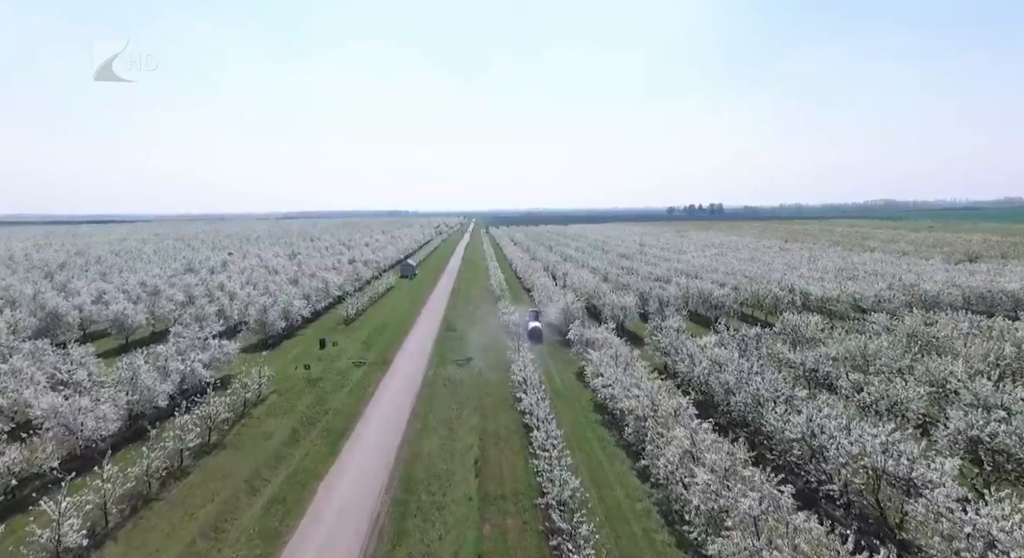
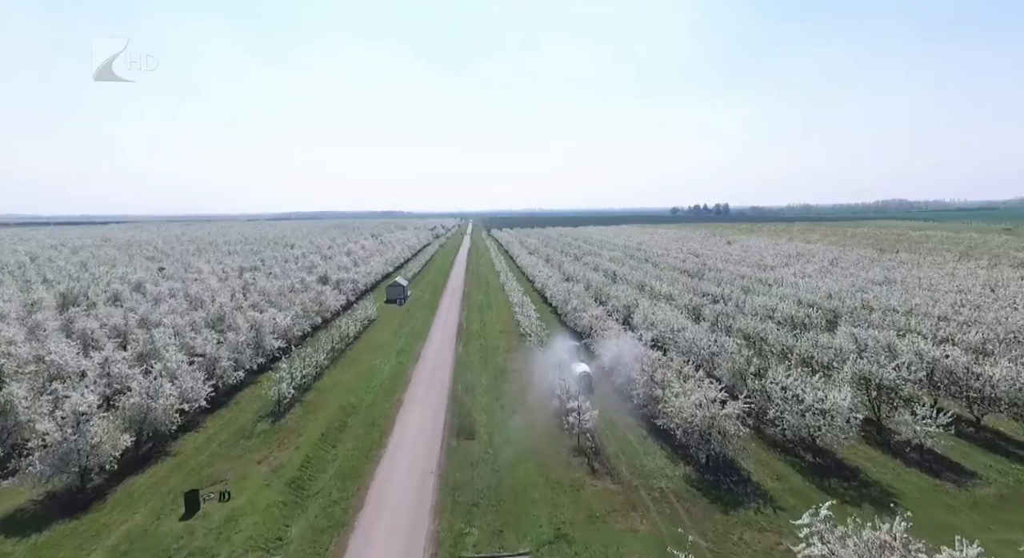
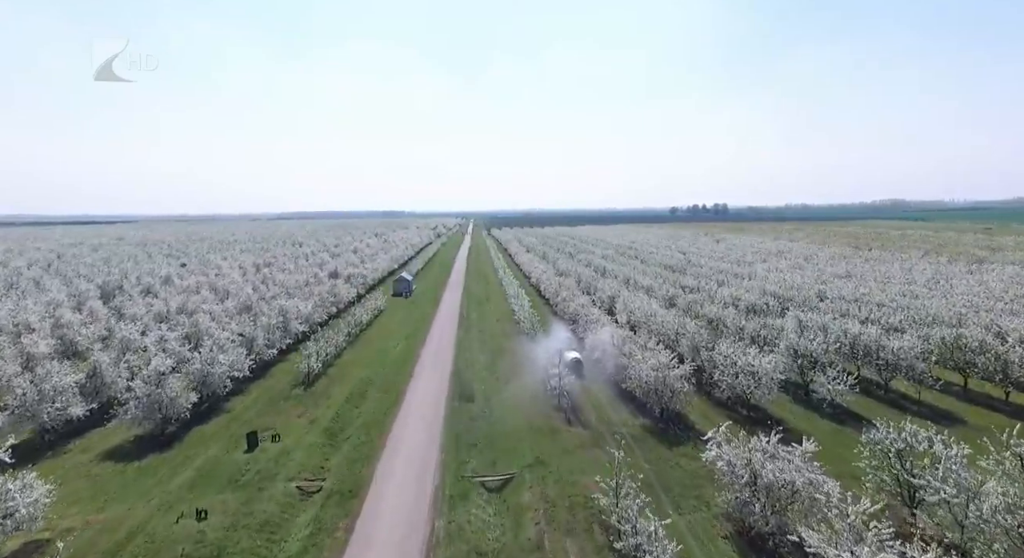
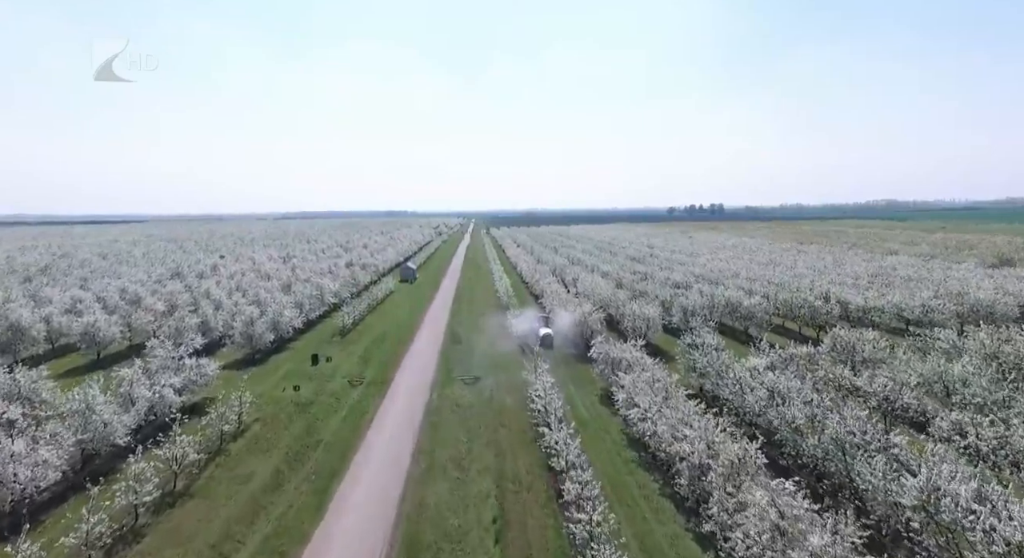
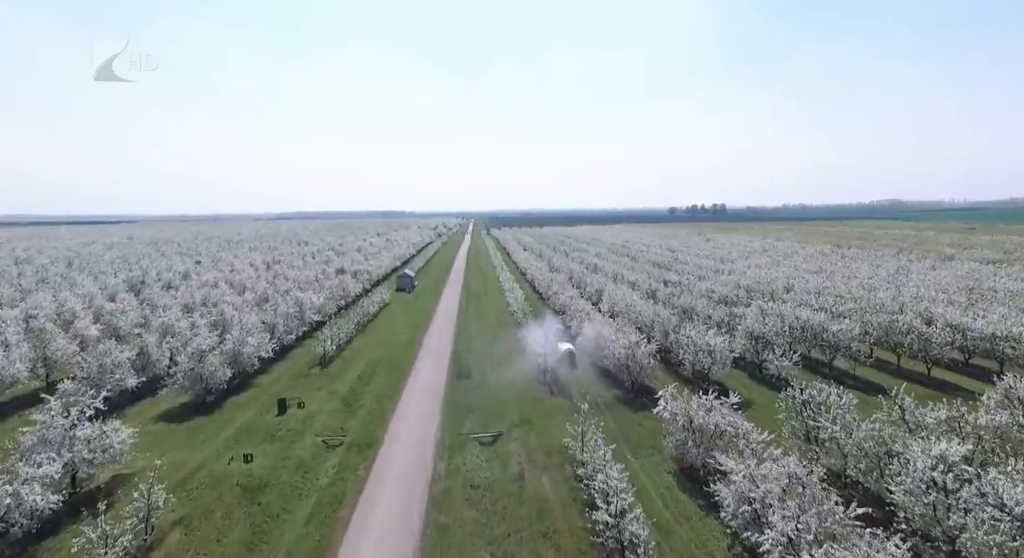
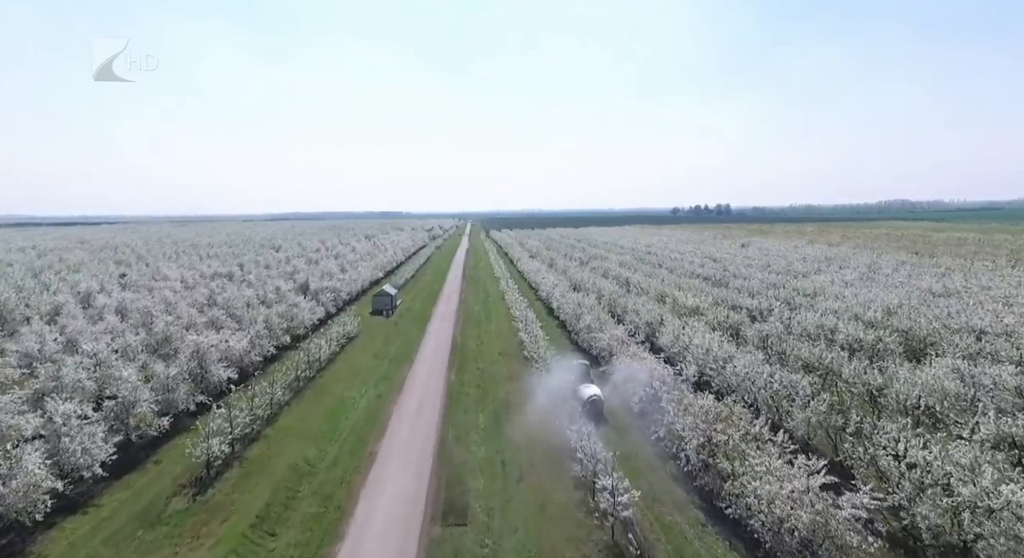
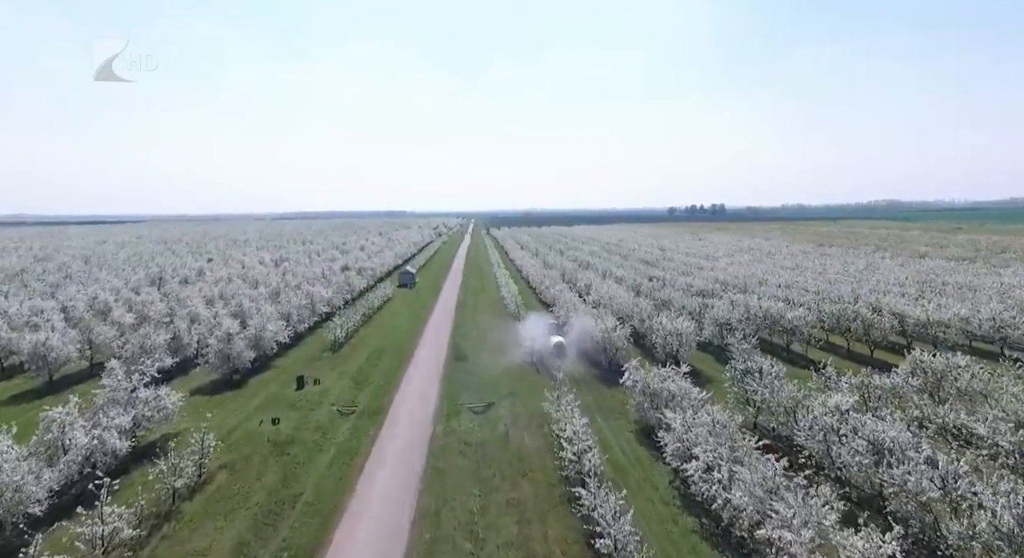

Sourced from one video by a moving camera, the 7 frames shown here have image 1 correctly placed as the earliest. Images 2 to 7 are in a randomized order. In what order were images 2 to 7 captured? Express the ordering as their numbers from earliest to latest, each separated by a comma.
4, 7, 5, 3, 2, 6
